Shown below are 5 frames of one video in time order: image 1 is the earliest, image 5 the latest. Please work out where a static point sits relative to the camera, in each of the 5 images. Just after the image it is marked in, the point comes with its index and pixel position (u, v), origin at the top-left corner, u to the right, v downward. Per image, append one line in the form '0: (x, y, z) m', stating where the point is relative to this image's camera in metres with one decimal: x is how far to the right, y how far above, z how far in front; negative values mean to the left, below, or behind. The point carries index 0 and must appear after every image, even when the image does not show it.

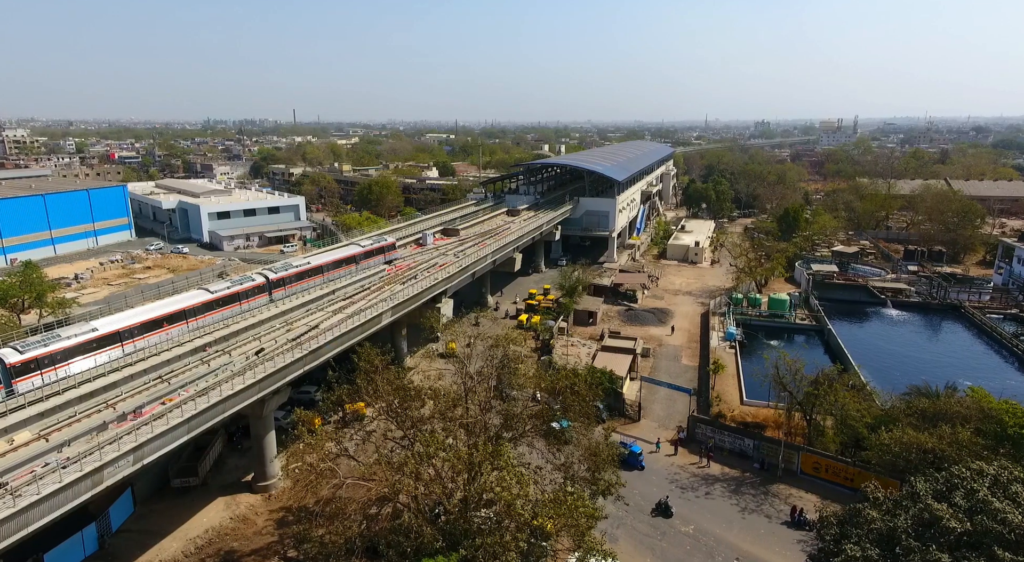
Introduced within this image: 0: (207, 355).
0: (-8.5, -2.1, +17.5) m
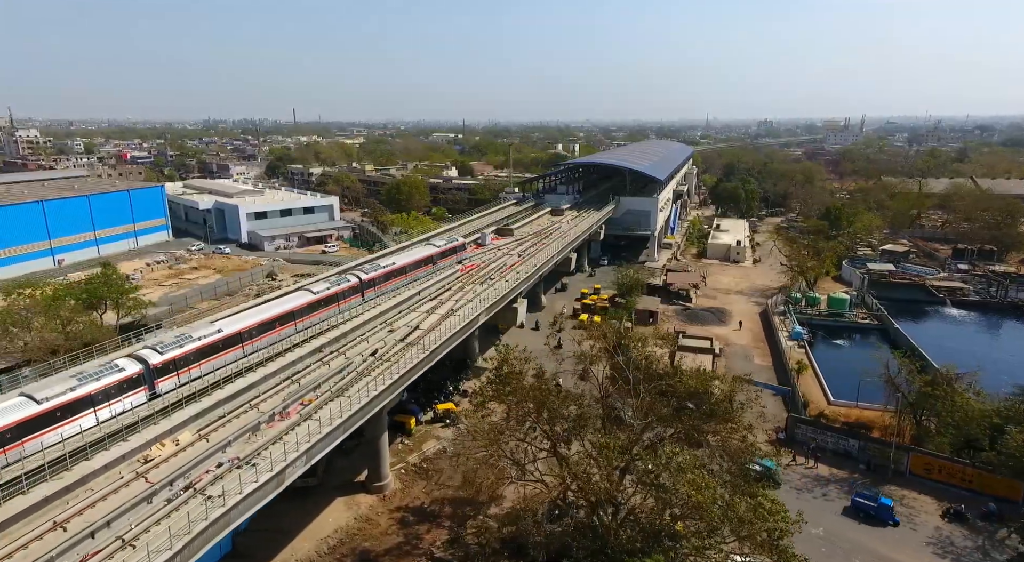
0: (-5.2, -2.1, +17.6) m
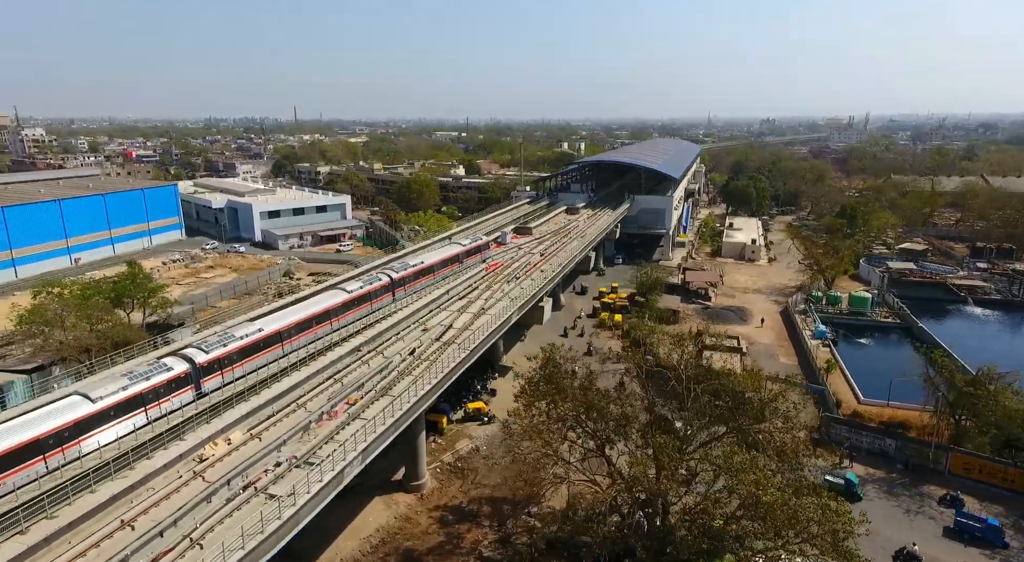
0: (-4.1, -2.1, +17.6) m
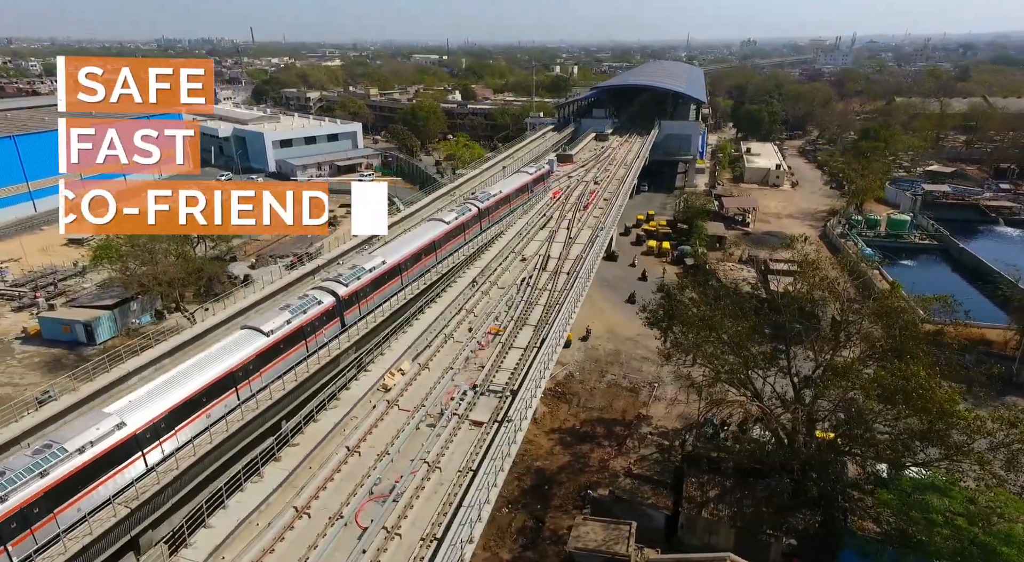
0: (-0.9, -0.1, +17.7) m
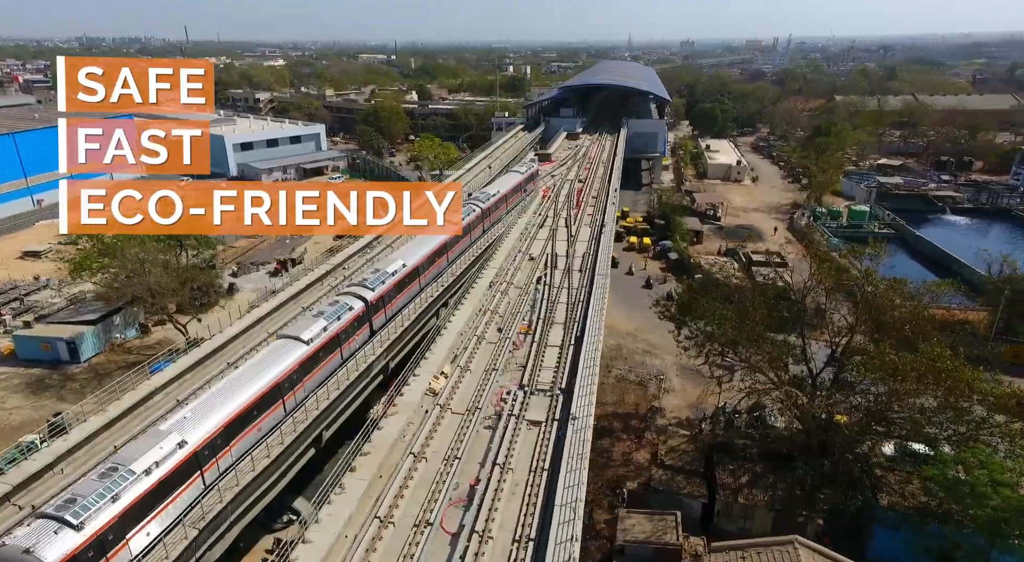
0: (-0.4, -0.1, +17.7) m
